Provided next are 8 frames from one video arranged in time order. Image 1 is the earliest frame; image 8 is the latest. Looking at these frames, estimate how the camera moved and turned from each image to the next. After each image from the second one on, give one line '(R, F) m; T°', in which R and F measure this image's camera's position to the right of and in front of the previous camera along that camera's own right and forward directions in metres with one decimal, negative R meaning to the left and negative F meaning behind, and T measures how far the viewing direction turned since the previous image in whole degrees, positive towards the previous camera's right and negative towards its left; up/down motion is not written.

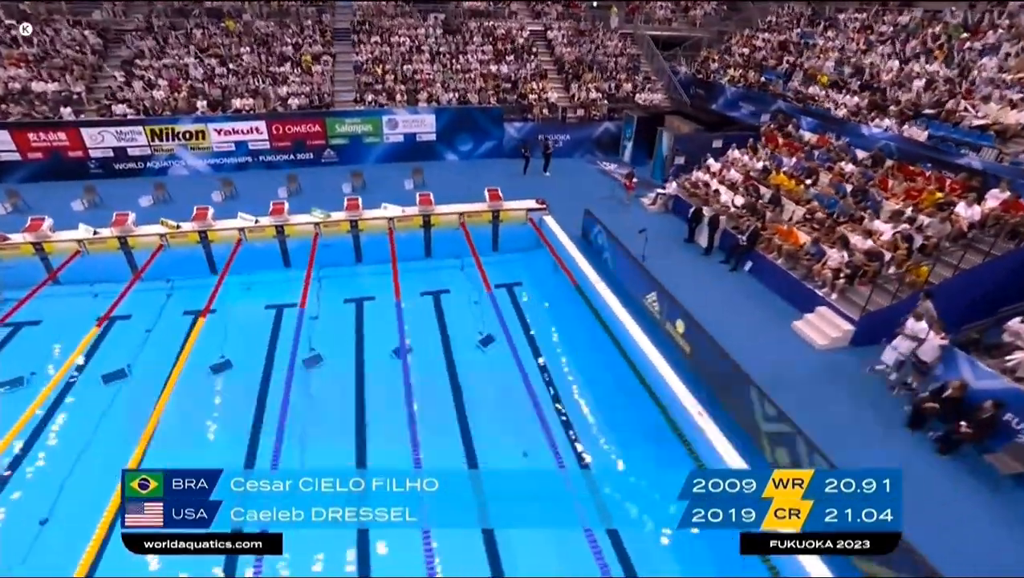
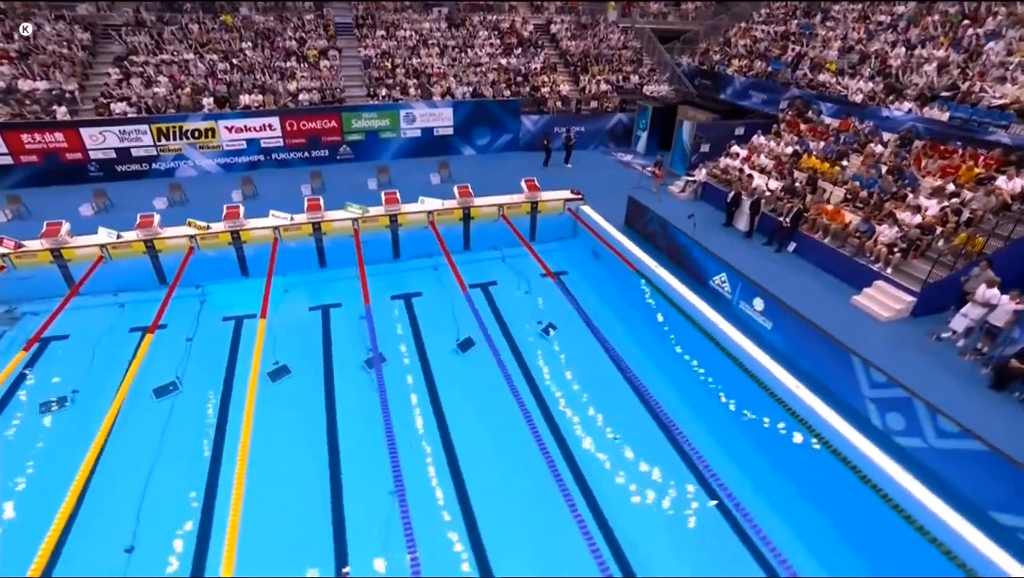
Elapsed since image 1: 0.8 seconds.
(-1.5, +0.2) m; +4°
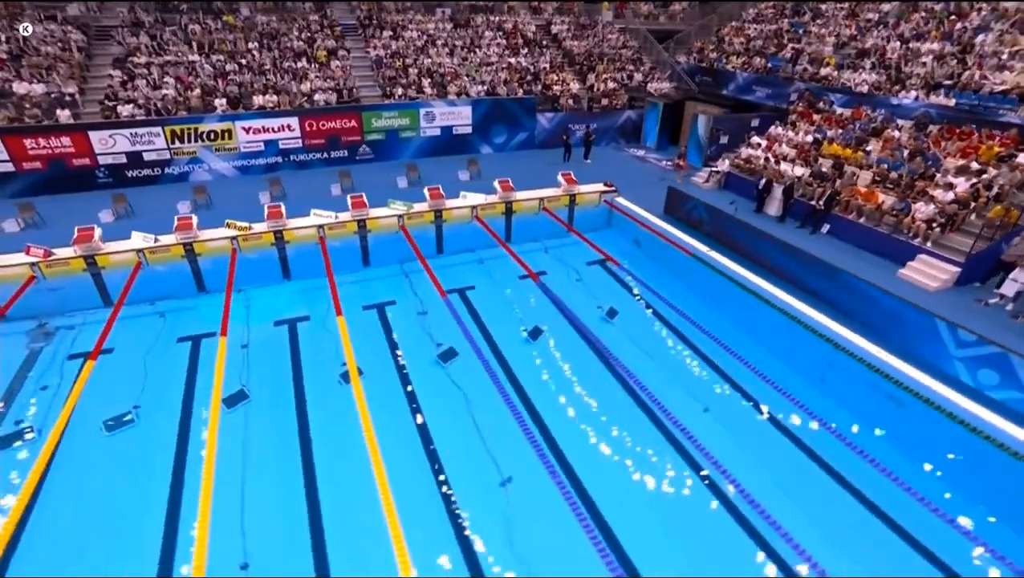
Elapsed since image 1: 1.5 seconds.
(-1.6, +0.1) m; +4°
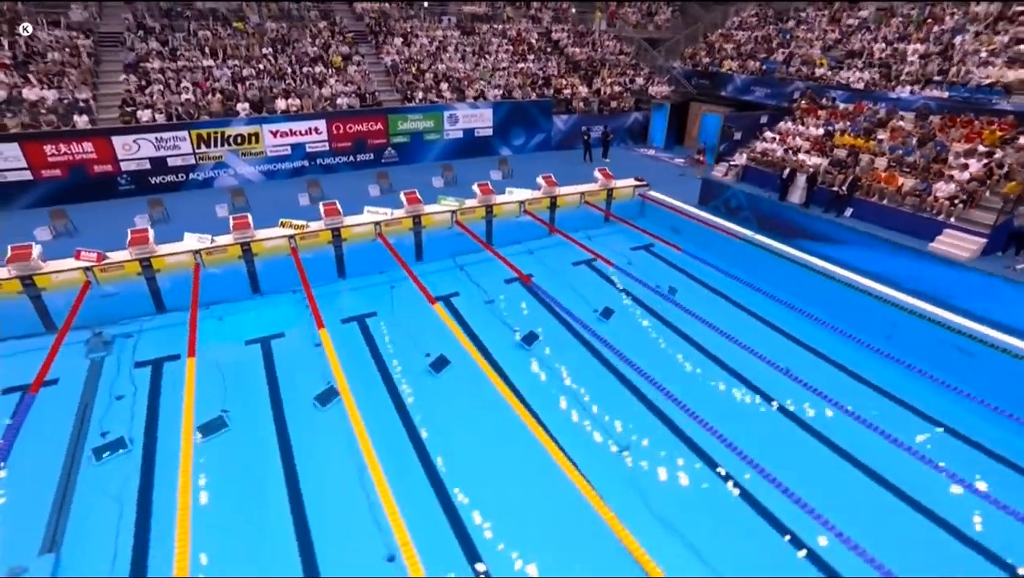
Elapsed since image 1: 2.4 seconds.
(-1.7, 0.0) m; +4°
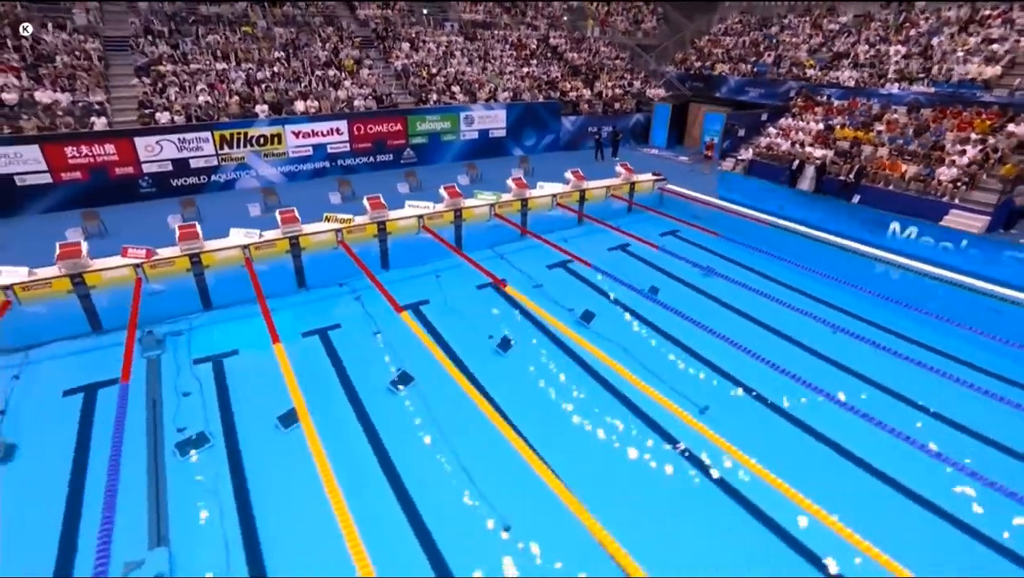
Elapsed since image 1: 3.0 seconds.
(-1.3, -0.1) m; +3°
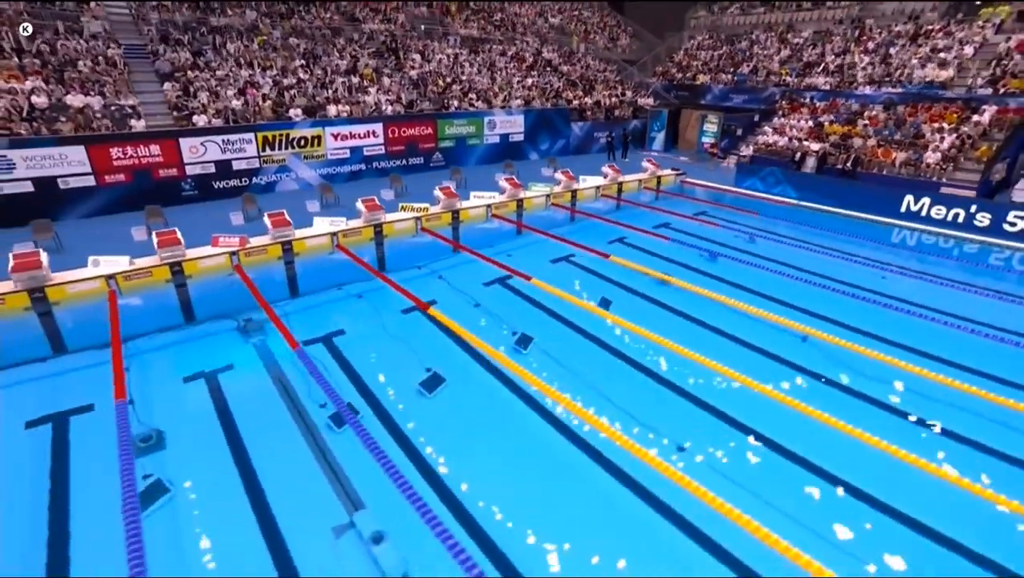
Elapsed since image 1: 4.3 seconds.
(-2.1, -0.2) m; +6°
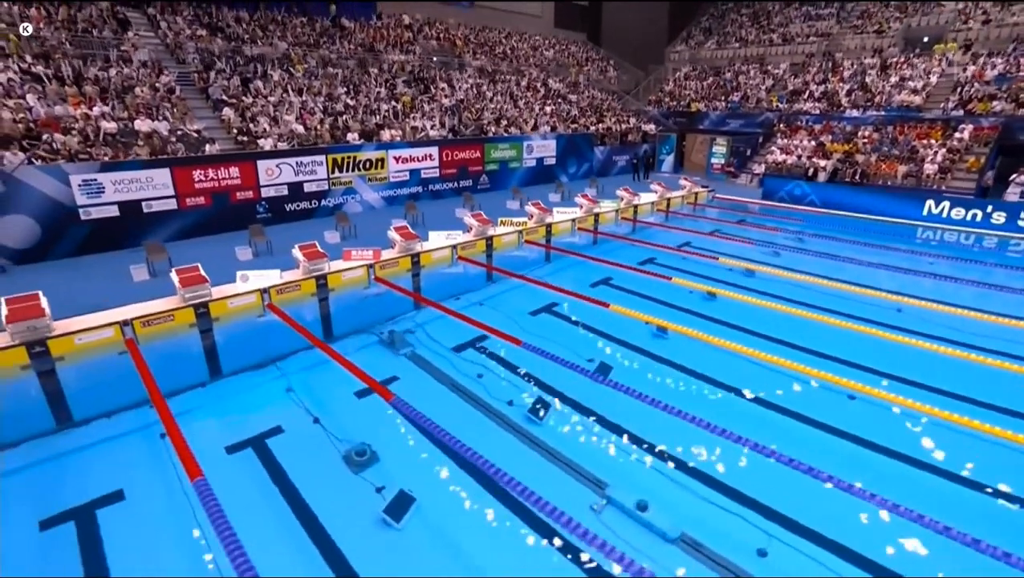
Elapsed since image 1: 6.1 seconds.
(-2.5, -0.2) m; +6°
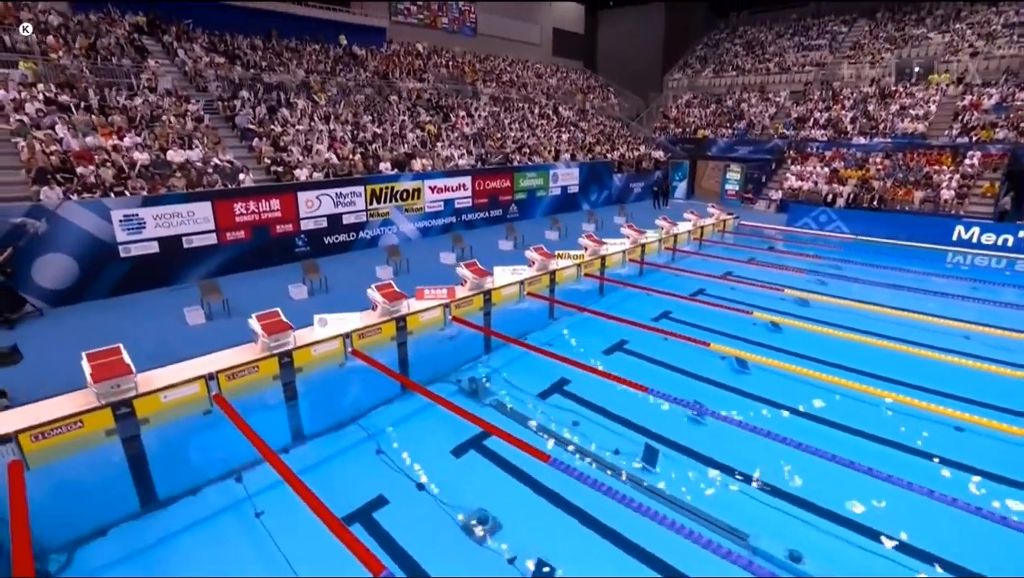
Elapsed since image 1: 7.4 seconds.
(-1.3, +0.3) m; +3°
